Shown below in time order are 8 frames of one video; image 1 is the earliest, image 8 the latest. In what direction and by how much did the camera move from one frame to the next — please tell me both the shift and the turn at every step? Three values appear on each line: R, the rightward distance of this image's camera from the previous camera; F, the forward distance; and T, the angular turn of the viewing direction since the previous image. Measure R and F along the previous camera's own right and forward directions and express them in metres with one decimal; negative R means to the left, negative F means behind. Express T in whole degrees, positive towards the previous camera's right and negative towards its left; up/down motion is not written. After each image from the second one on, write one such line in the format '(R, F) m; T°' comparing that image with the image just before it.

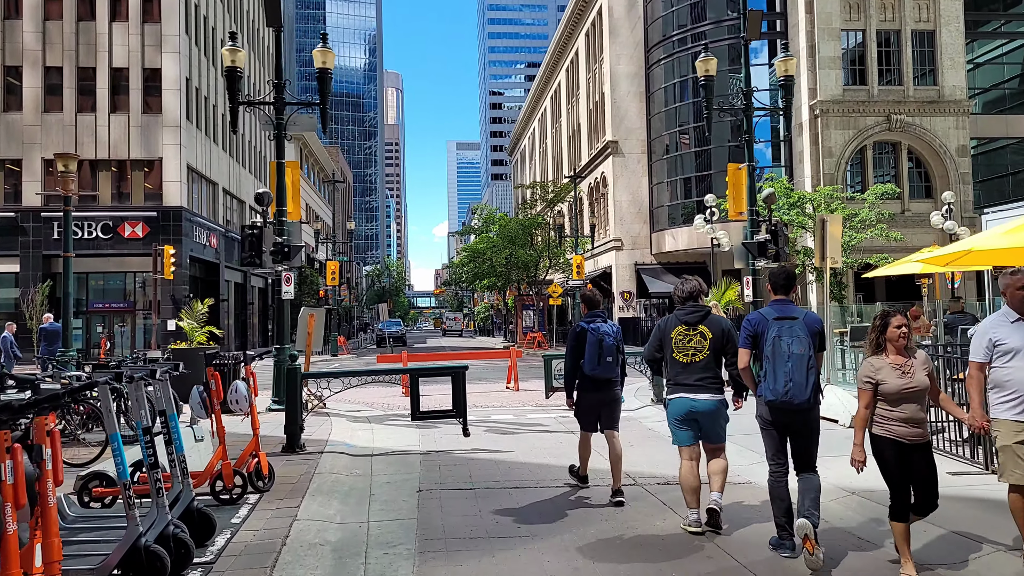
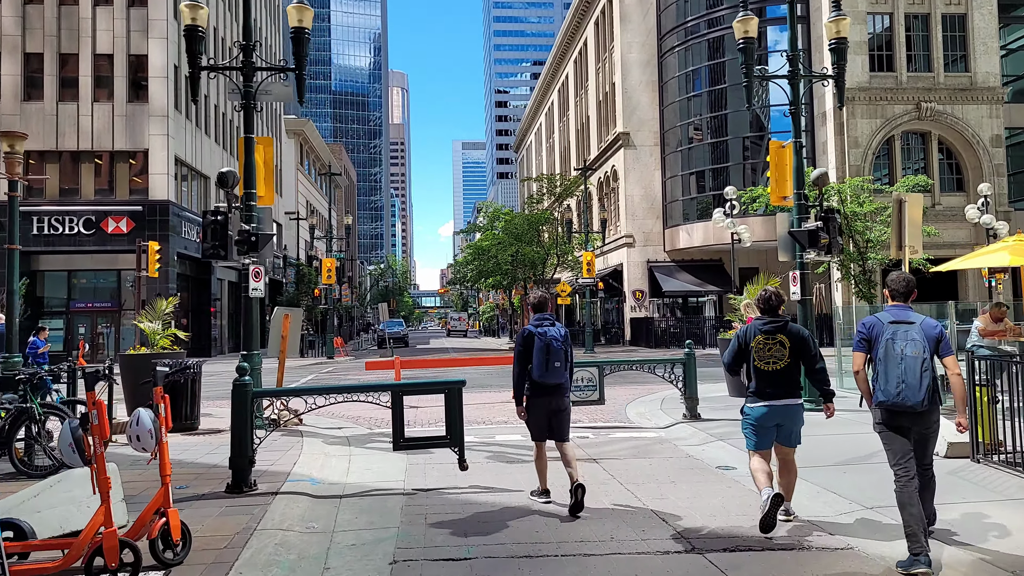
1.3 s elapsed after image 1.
(0.0, +1.9) m; 0°
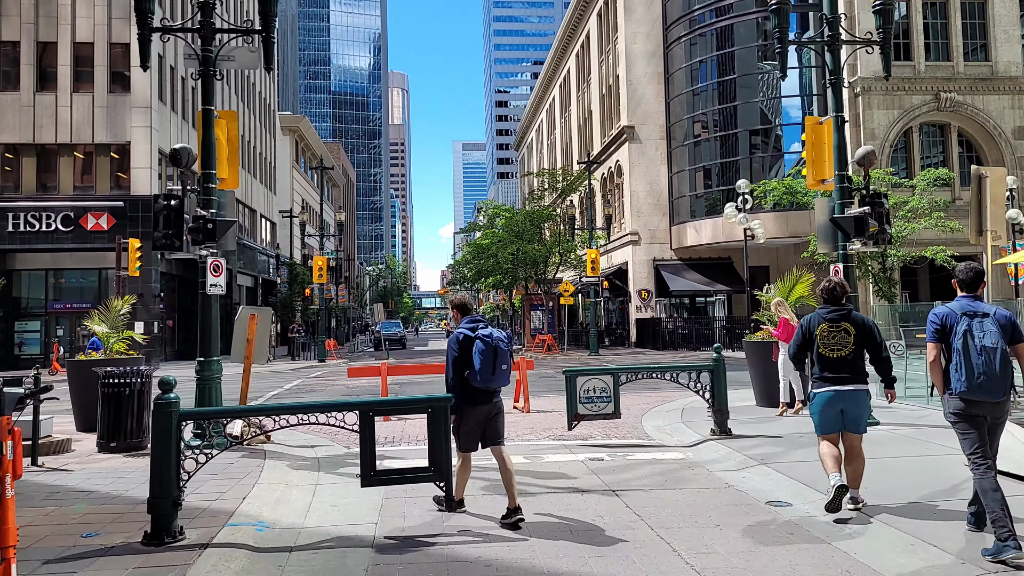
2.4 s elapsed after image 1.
(0.0, +1.5) m; 0°
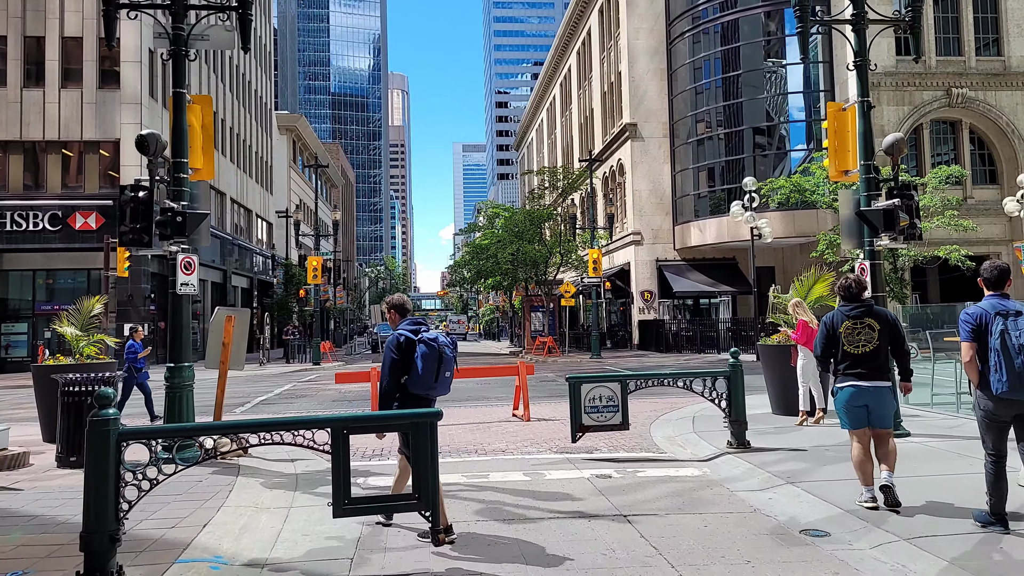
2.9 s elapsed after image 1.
(0.0, +0.8) m; 0°
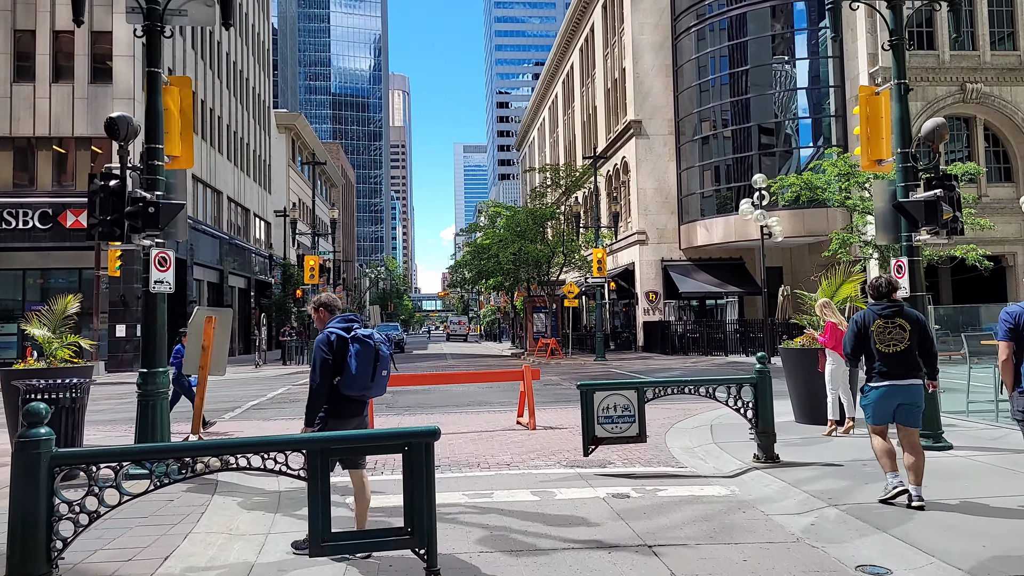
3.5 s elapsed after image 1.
(-0.1, +0.8) m; 0°
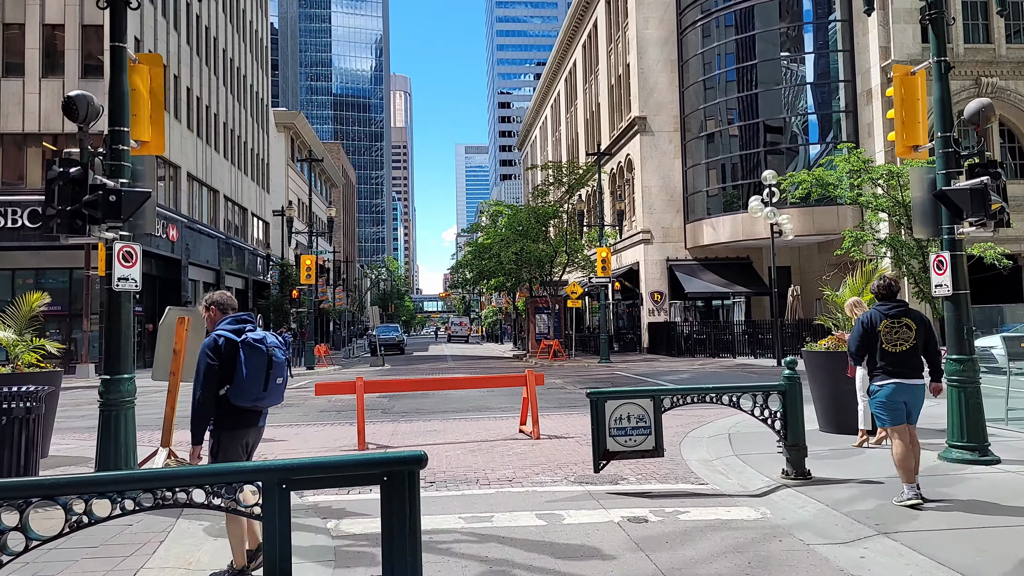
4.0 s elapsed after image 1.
(0.0, +0.8) m; 0°
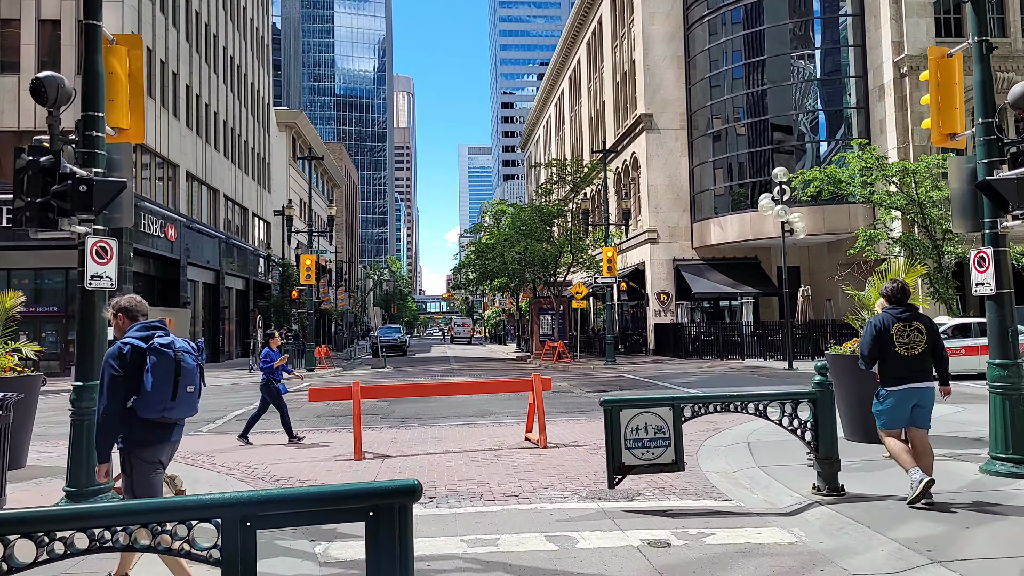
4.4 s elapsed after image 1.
(0.0, +0.6) m; 0°
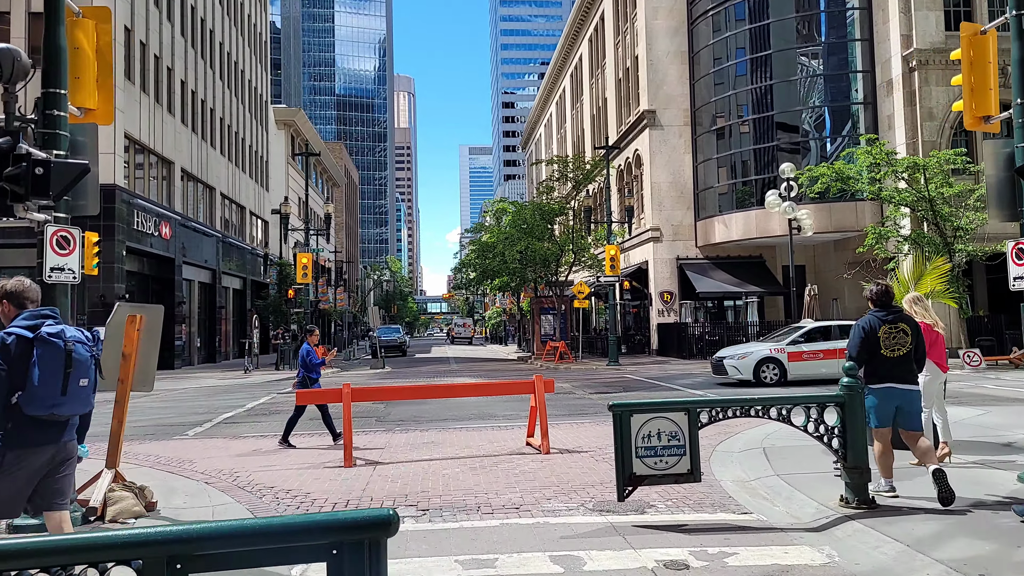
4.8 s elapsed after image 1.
(0.0, +0.6) m; 0°
